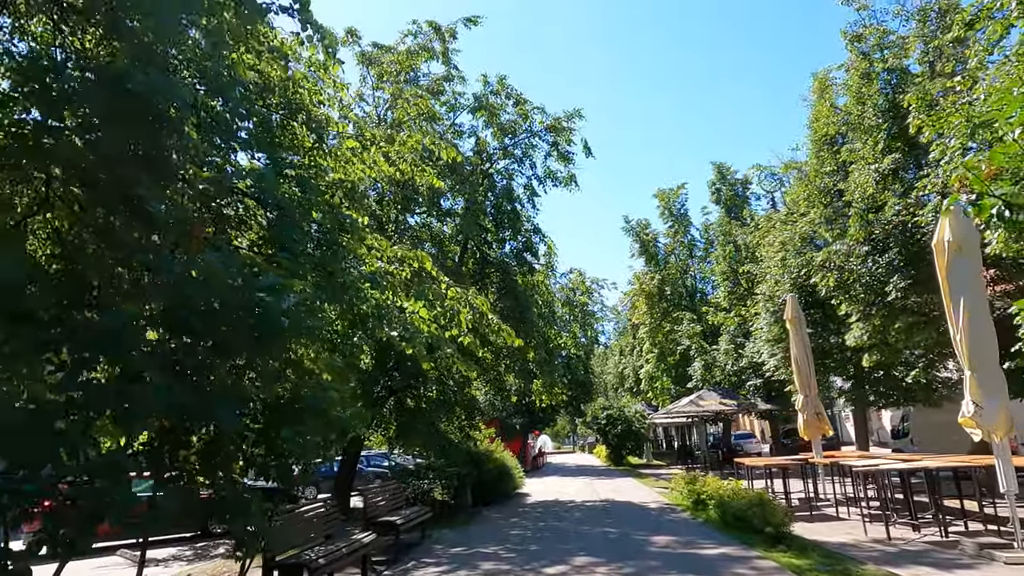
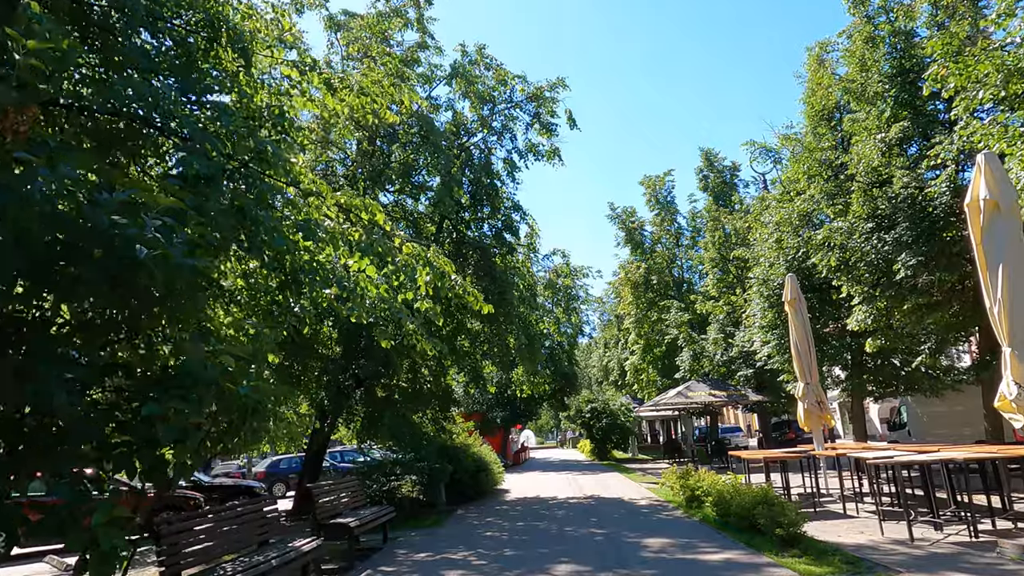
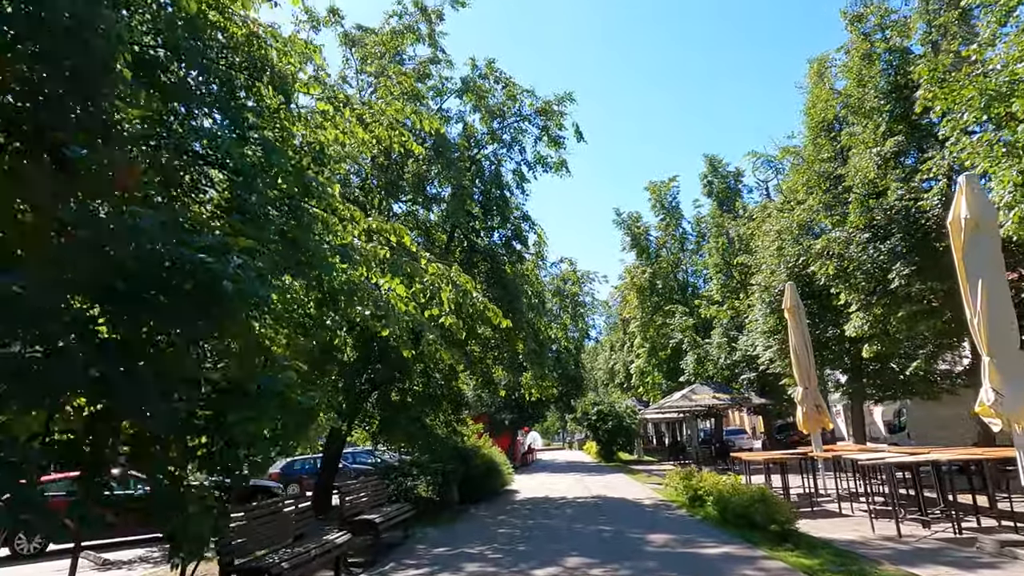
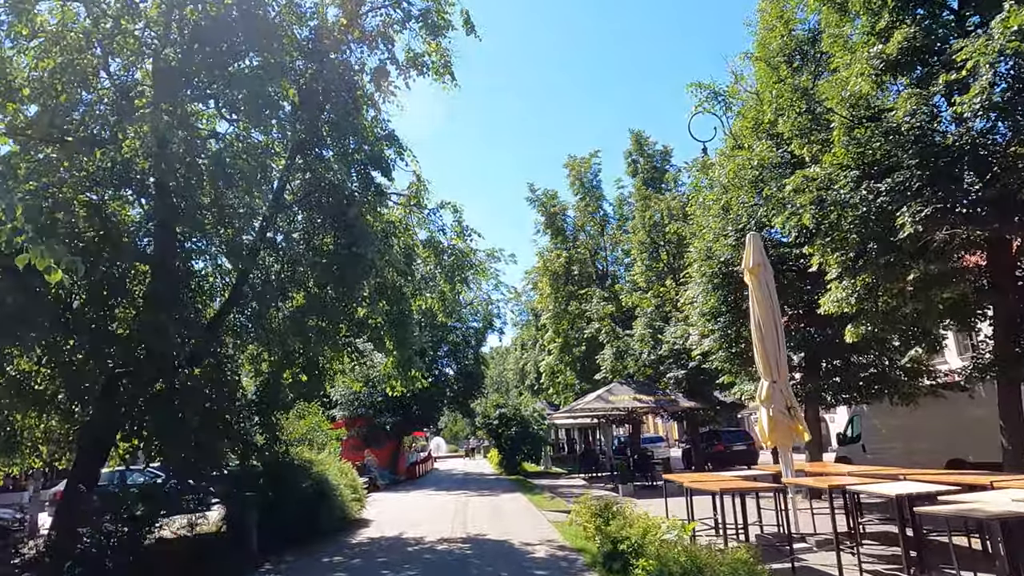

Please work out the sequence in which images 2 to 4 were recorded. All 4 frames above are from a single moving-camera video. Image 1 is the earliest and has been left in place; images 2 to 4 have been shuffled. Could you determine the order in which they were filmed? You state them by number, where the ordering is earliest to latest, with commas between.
3, 2, 4
